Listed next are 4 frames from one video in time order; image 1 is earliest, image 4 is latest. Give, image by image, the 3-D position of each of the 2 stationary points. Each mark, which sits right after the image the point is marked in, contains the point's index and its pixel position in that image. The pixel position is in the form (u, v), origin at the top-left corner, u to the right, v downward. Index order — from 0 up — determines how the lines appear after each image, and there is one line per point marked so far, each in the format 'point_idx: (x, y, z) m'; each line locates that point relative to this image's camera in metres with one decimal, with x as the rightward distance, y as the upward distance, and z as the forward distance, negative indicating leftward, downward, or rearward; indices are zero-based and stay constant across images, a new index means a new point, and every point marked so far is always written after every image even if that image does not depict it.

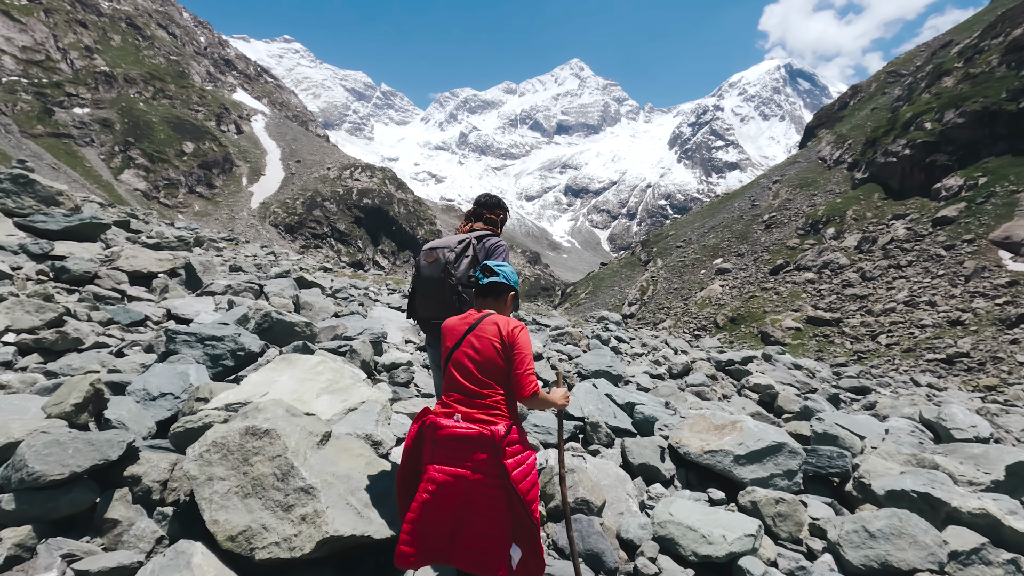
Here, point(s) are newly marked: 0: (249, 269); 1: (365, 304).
0: (-7.5, +0.5, +15.2) m
1: (-3.6, -0.4, +13.0) m
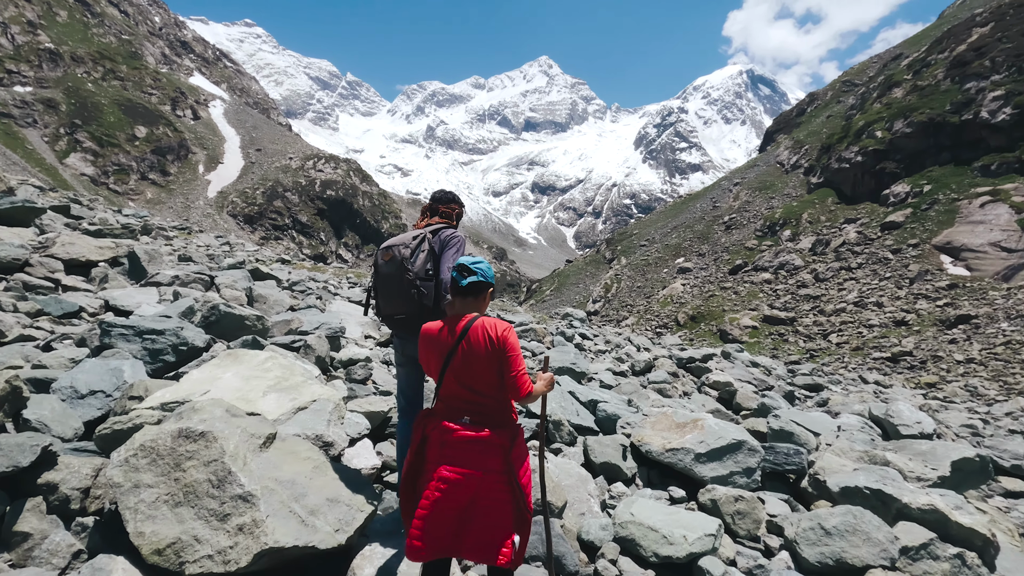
0: (-8.4, +0.8, +14.5) m
1: (-4.4, -0.2, +12.6) m
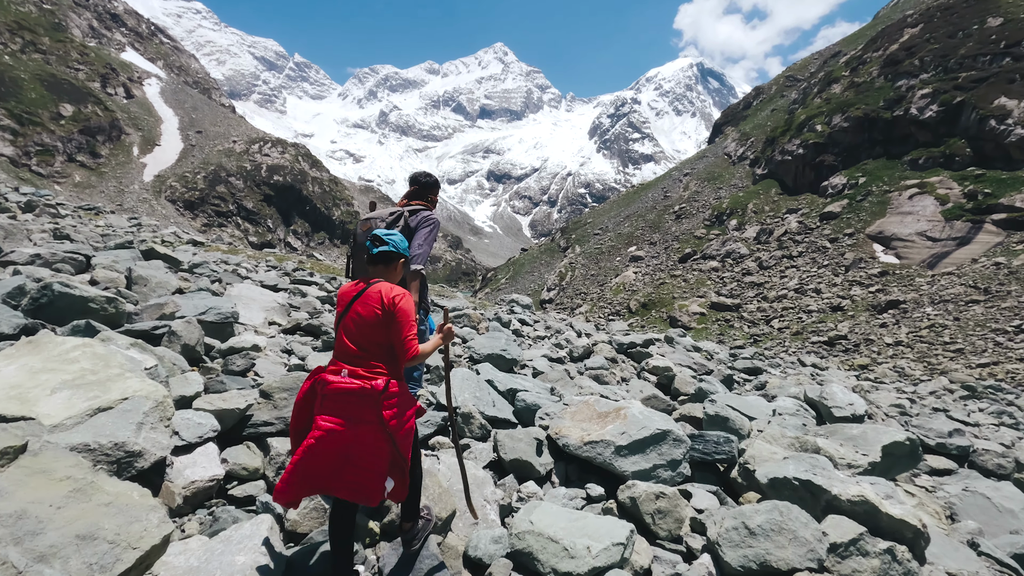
0: (-10.2, +1.2, +12.8) m
1: (-6.1, +0.1, +11.3) m
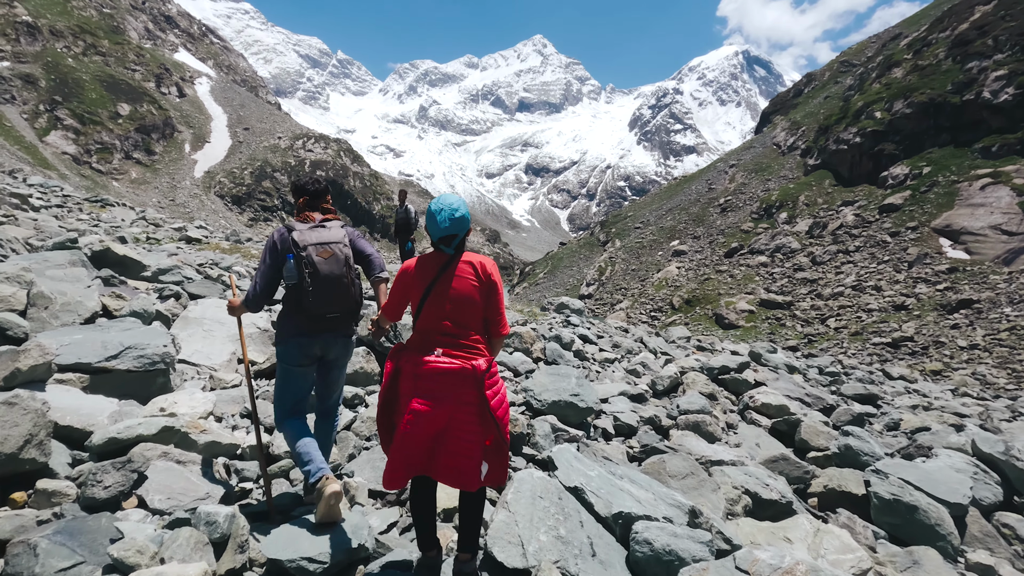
0: (-8.9, +1.0, +10.0) m
1: (-4.9, -0.1, +8.2) m
